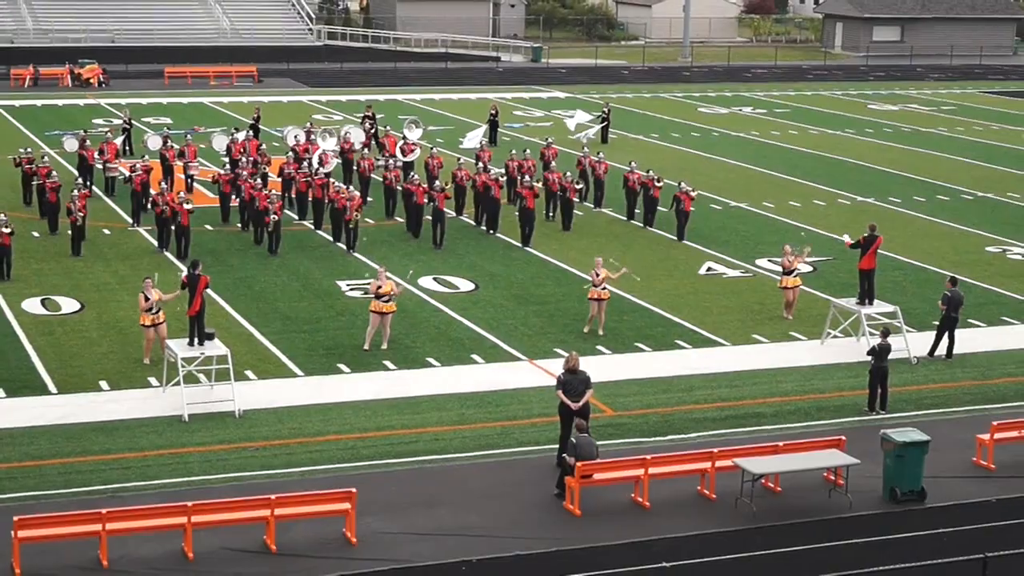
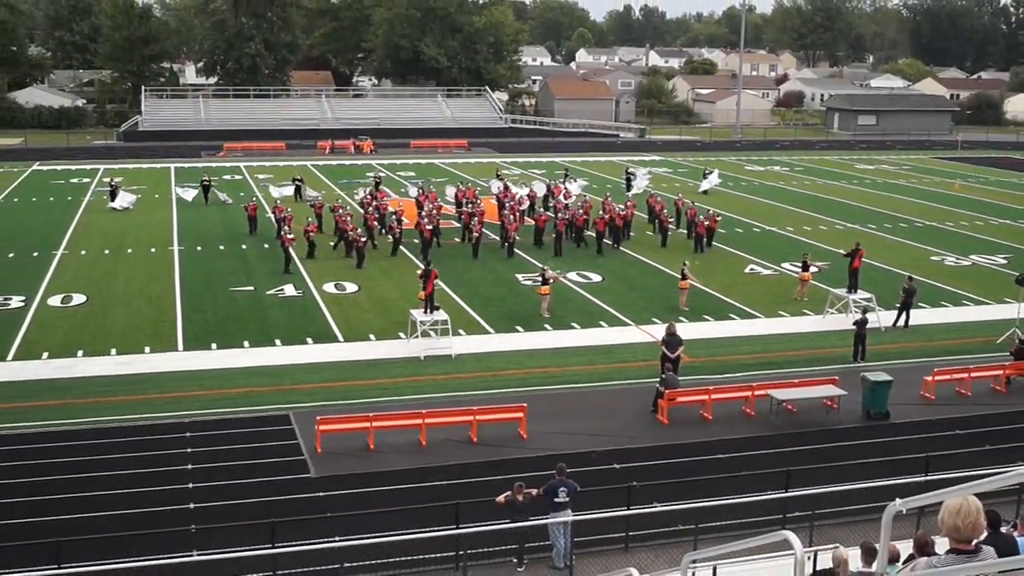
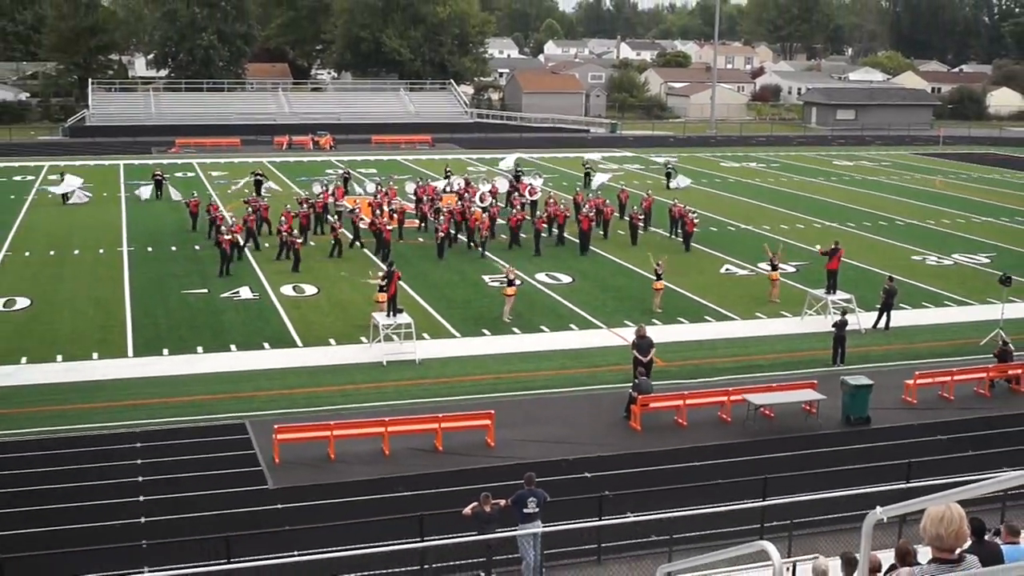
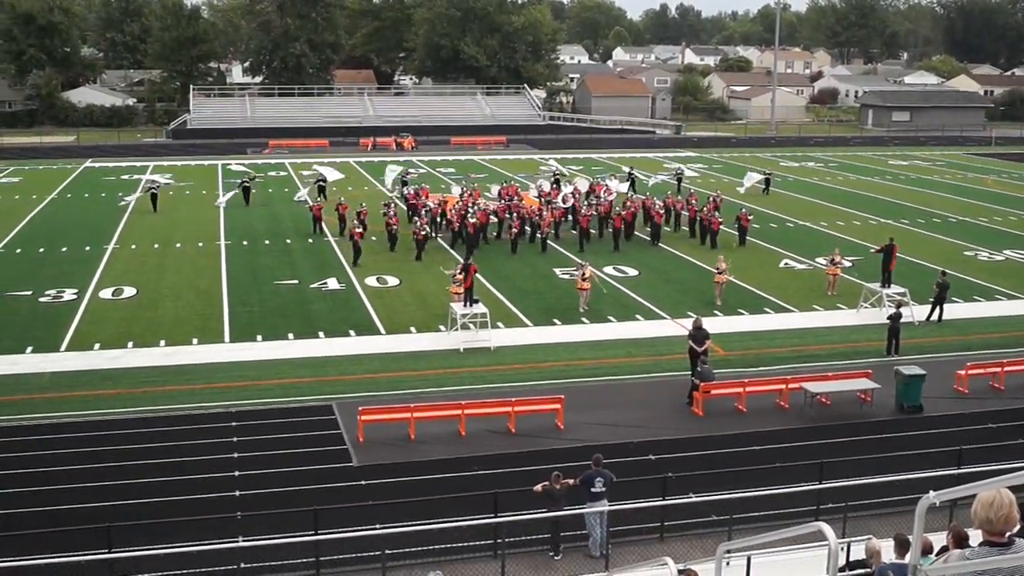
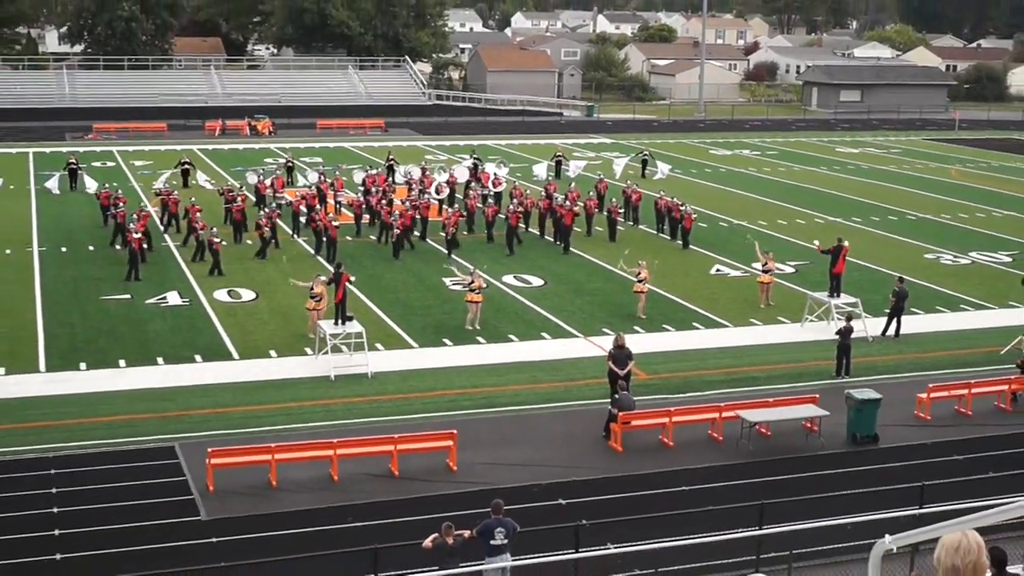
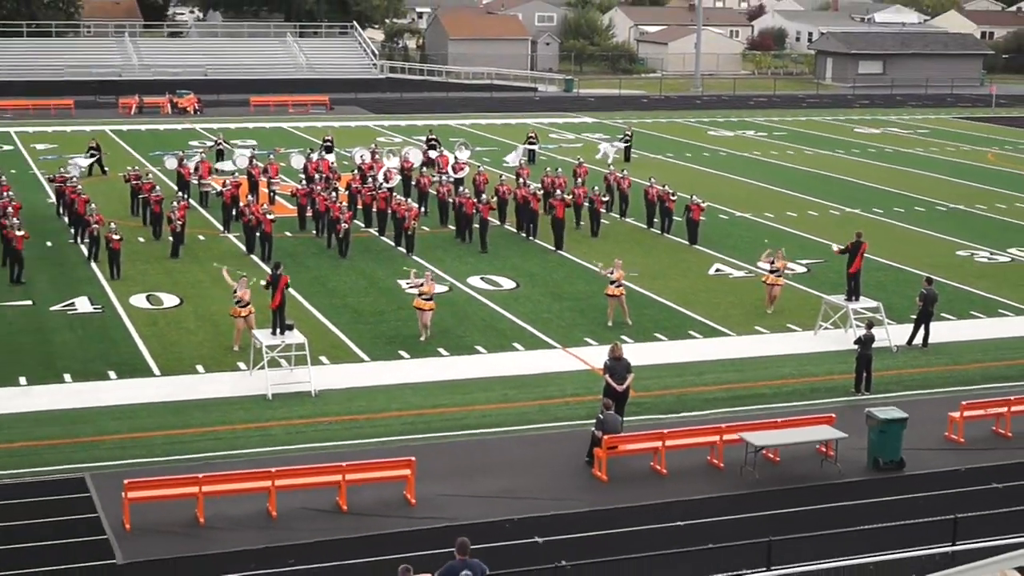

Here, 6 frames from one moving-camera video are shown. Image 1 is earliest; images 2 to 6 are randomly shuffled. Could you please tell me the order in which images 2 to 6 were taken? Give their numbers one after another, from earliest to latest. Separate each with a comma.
6, 5, 3, 2, 4
